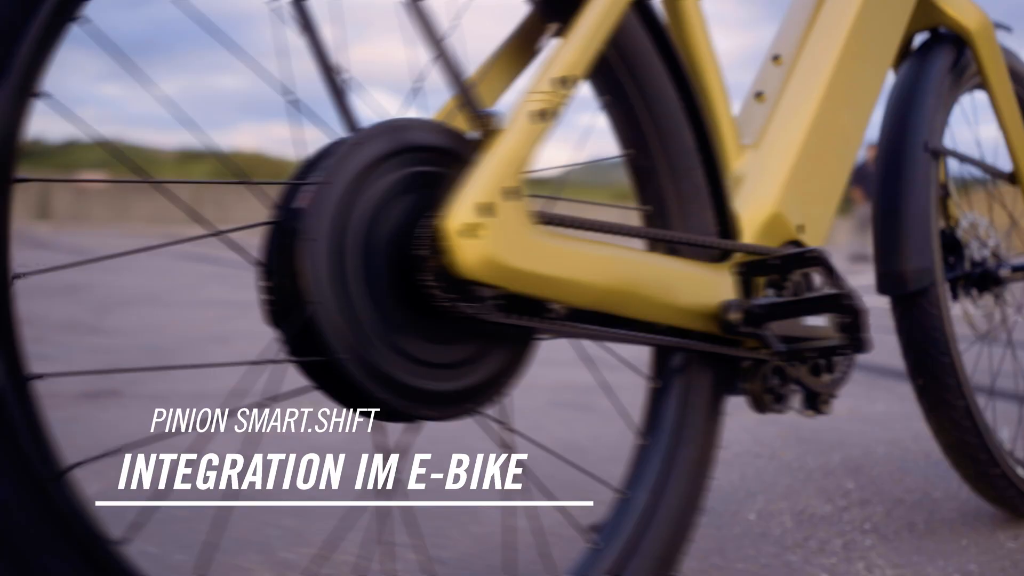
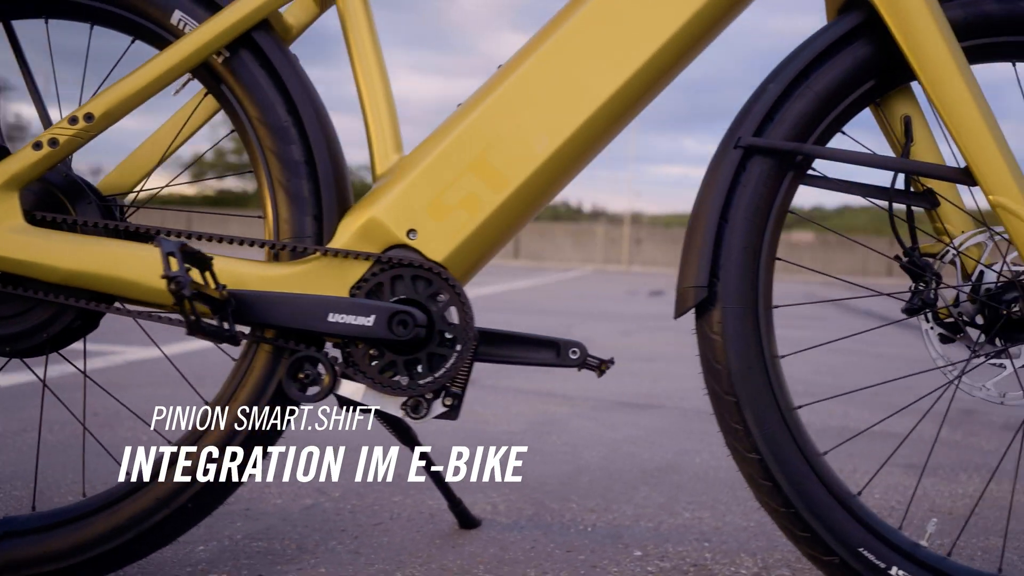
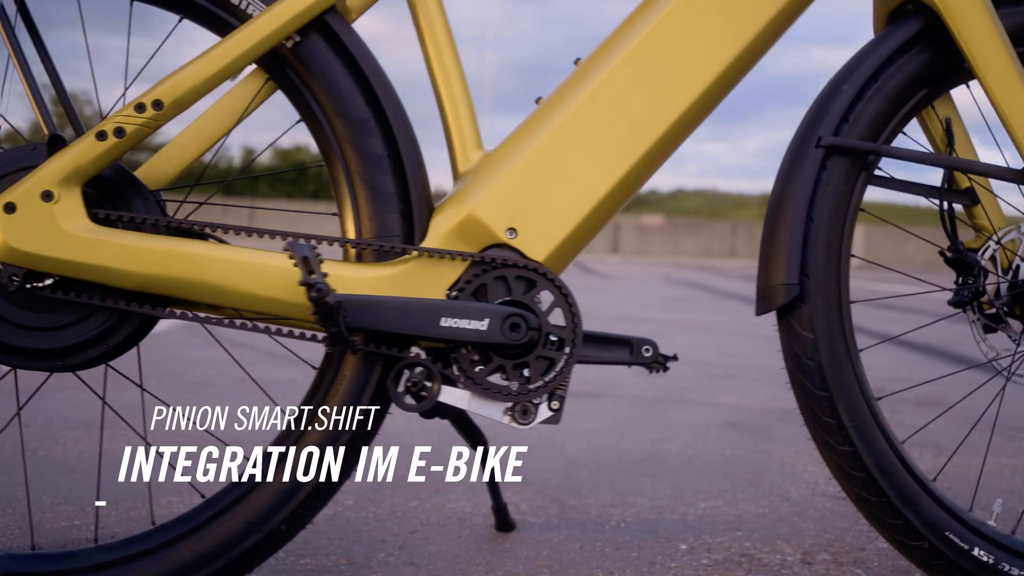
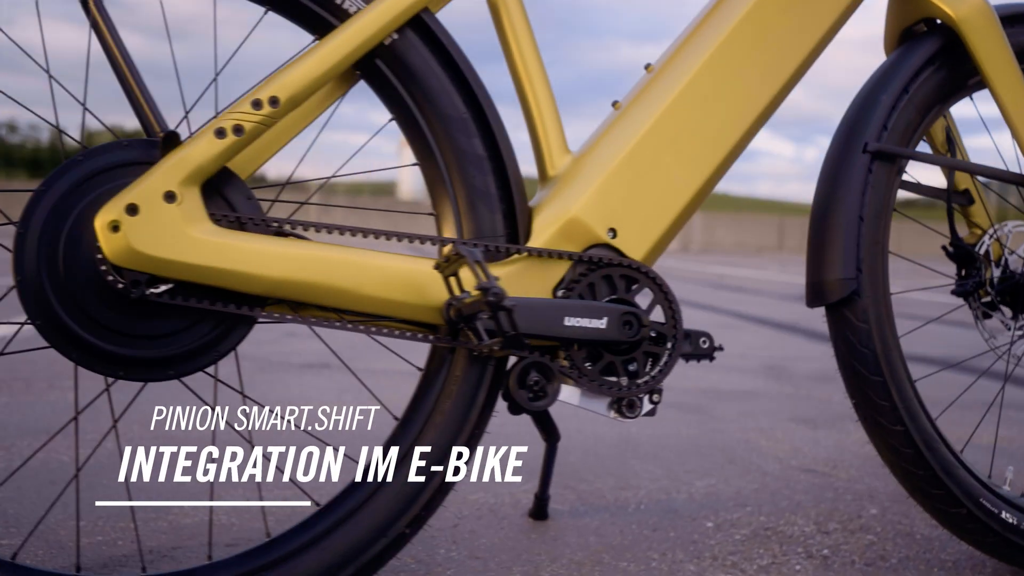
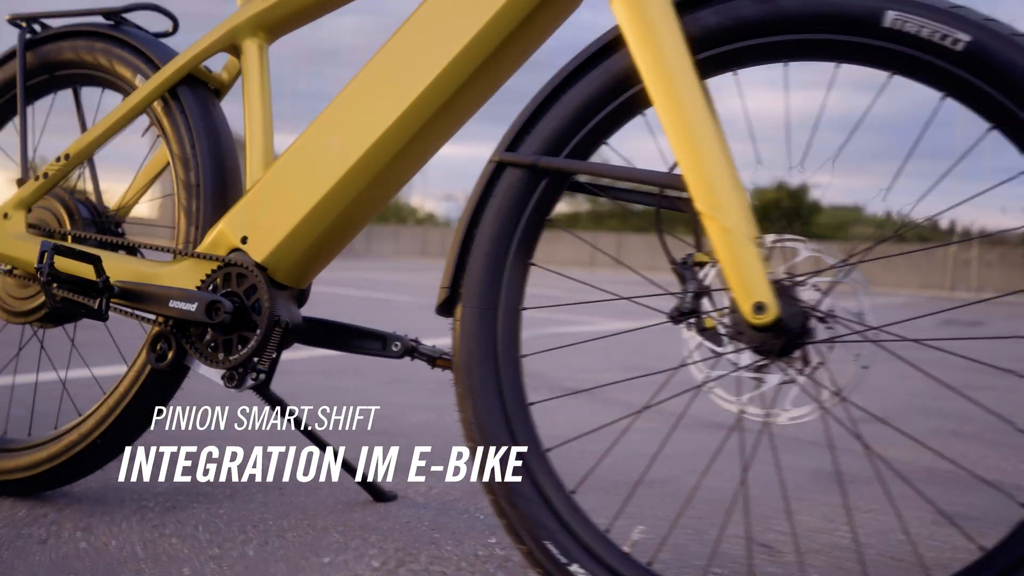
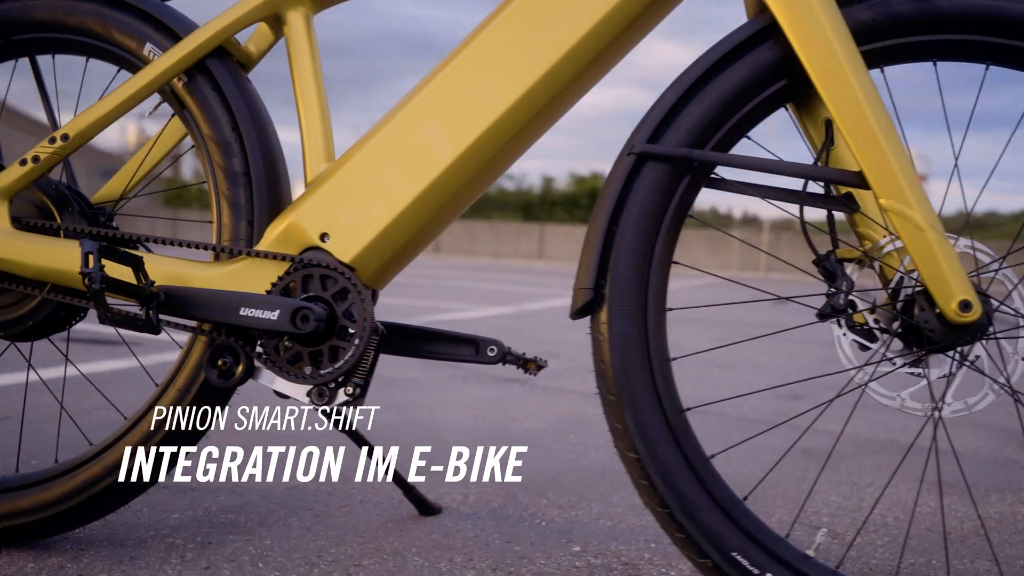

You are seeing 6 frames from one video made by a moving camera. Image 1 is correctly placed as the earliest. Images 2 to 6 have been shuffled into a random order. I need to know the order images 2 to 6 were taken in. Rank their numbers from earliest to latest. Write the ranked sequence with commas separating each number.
4, 3, 2, 6, 5
